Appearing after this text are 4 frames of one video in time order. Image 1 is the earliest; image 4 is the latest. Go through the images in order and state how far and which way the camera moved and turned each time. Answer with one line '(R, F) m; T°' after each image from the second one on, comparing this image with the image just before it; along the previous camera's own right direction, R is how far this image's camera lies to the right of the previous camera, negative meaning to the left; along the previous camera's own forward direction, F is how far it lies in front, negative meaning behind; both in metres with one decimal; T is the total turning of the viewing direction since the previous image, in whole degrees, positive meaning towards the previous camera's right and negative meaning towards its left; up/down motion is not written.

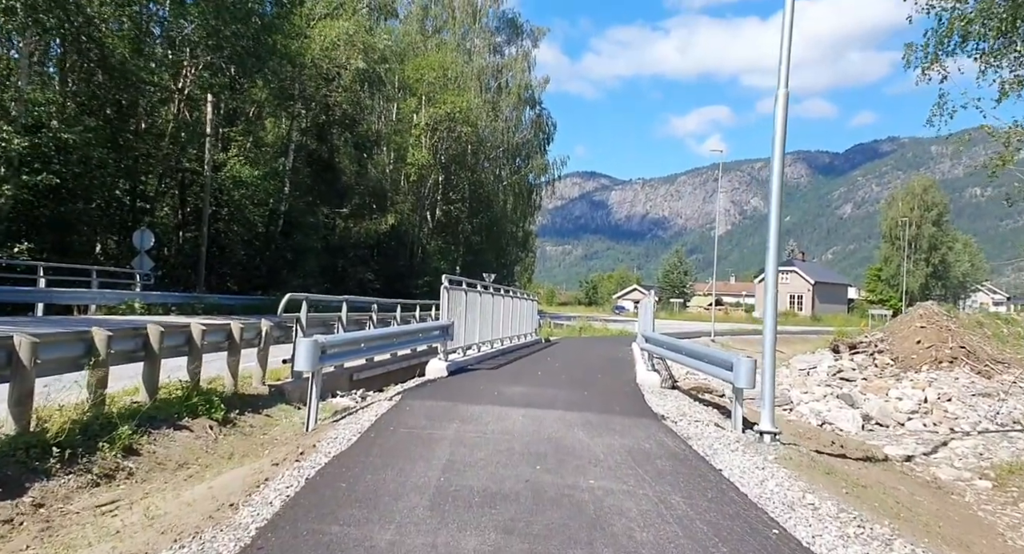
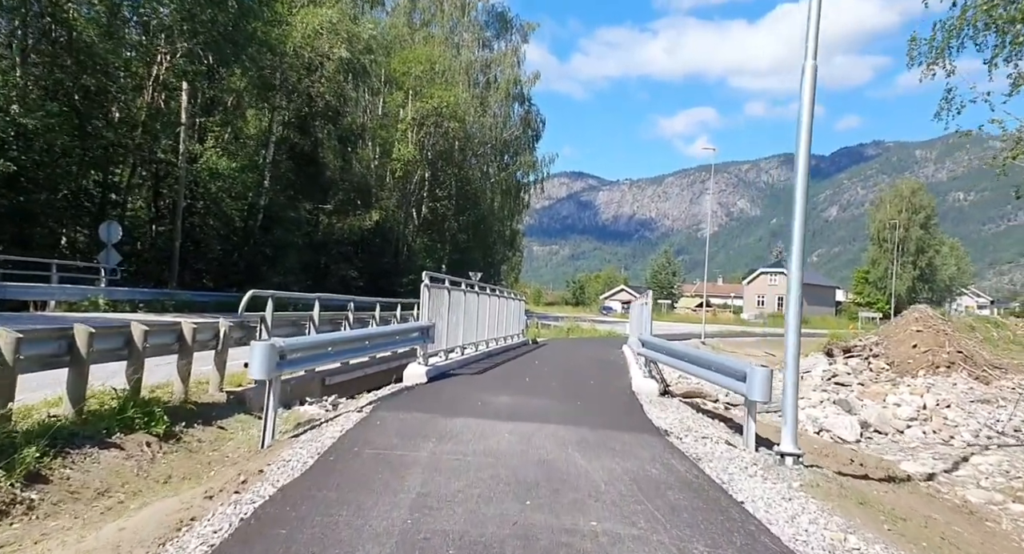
(0.0, +0.9) m; +1°
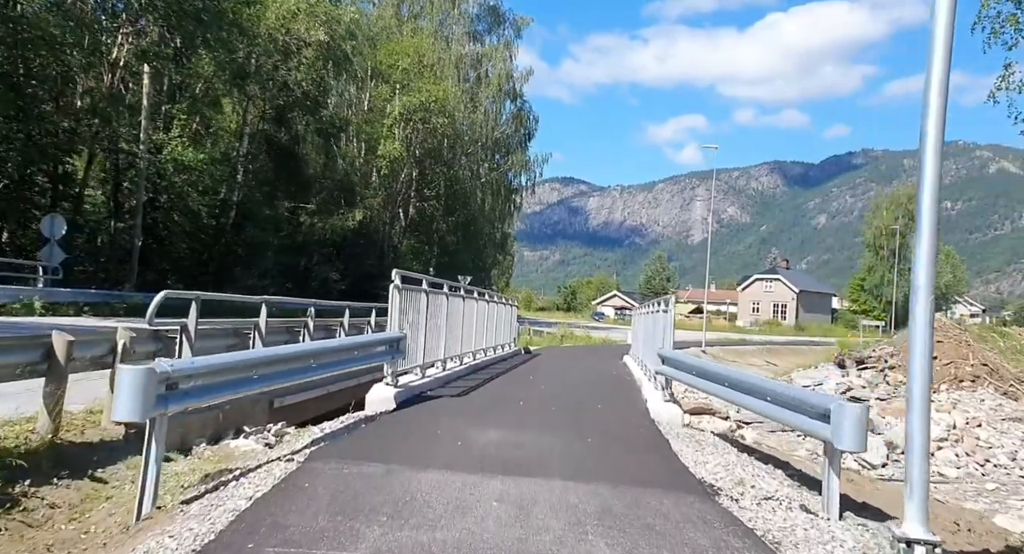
(0.0, +2.0) m; +1°
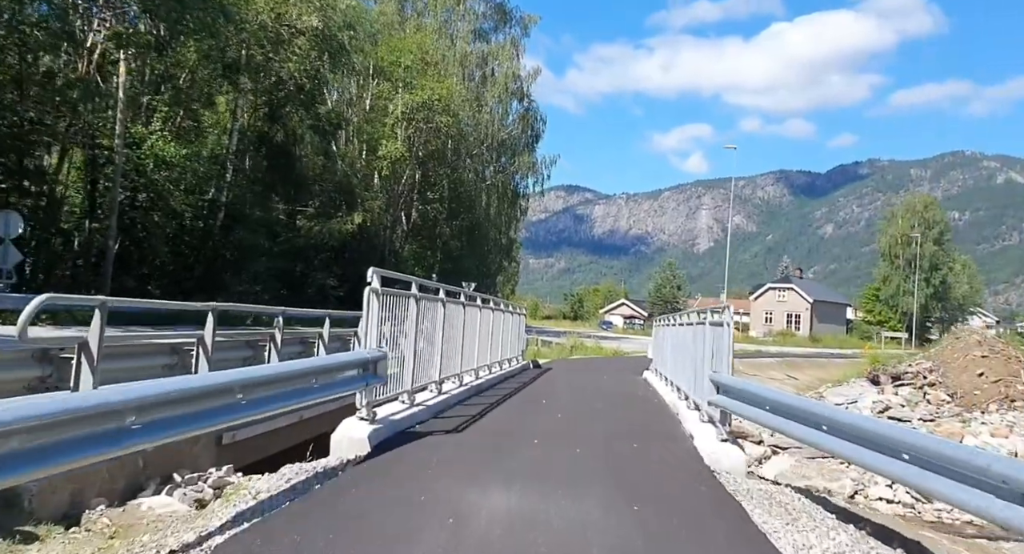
(-0.1, +1.9) m; 0°
